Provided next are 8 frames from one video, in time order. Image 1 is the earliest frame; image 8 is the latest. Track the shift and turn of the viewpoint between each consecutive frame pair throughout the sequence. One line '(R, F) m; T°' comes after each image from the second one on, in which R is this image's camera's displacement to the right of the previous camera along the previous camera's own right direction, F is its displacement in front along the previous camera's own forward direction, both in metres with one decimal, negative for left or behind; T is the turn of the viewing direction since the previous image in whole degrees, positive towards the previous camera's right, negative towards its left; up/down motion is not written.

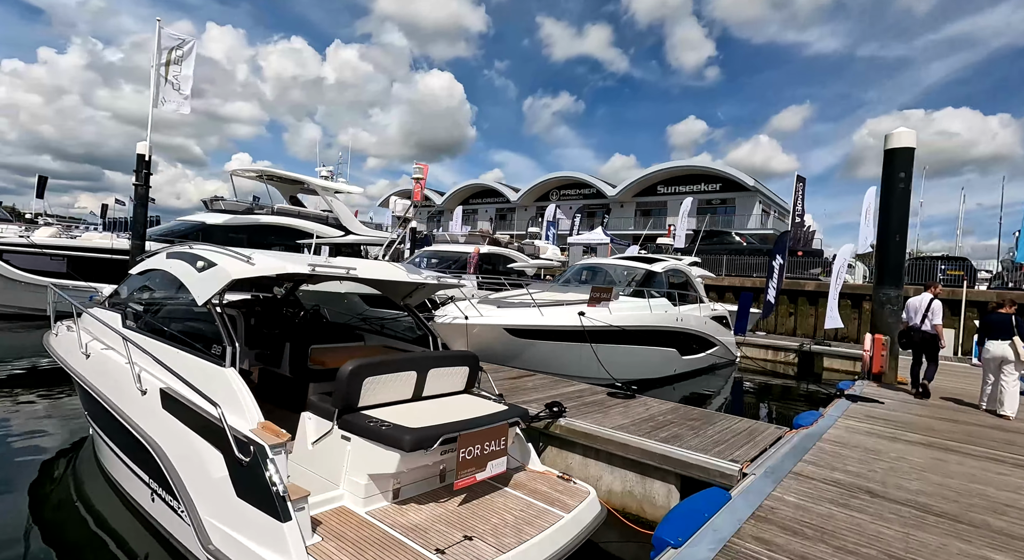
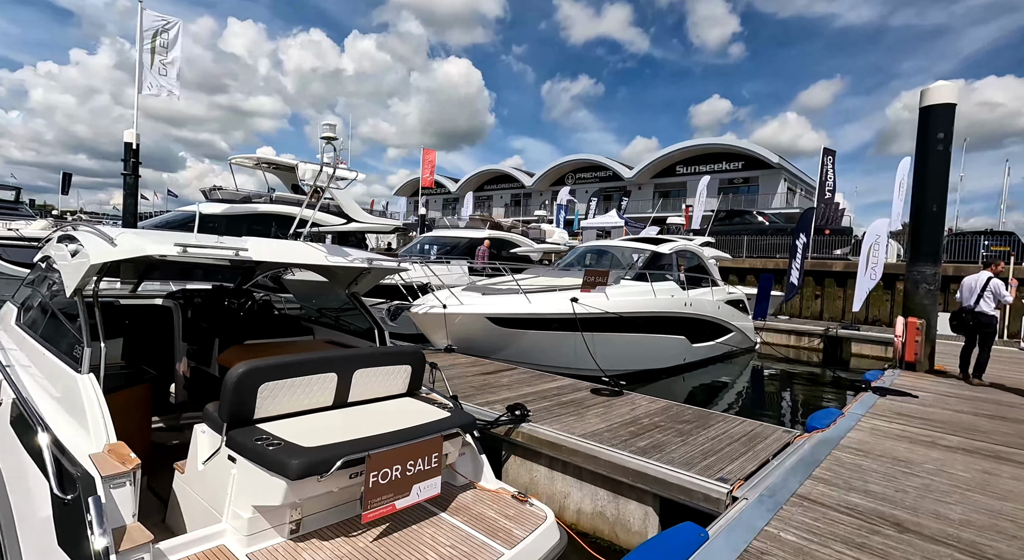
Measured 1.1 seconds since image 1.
(+0.5, +0.6) m; -2°
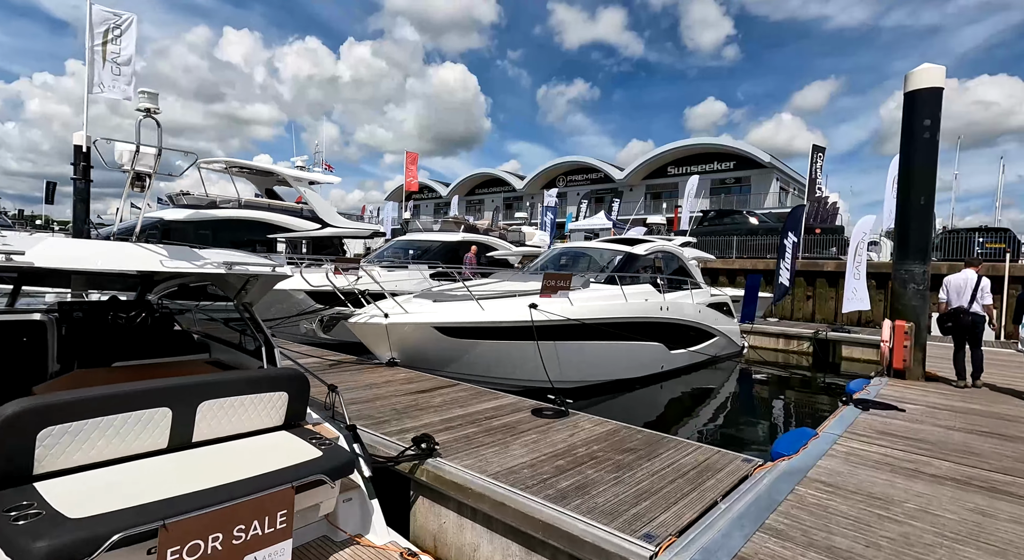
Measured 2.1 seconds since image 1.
(+0.5, +0.6) m; 0°
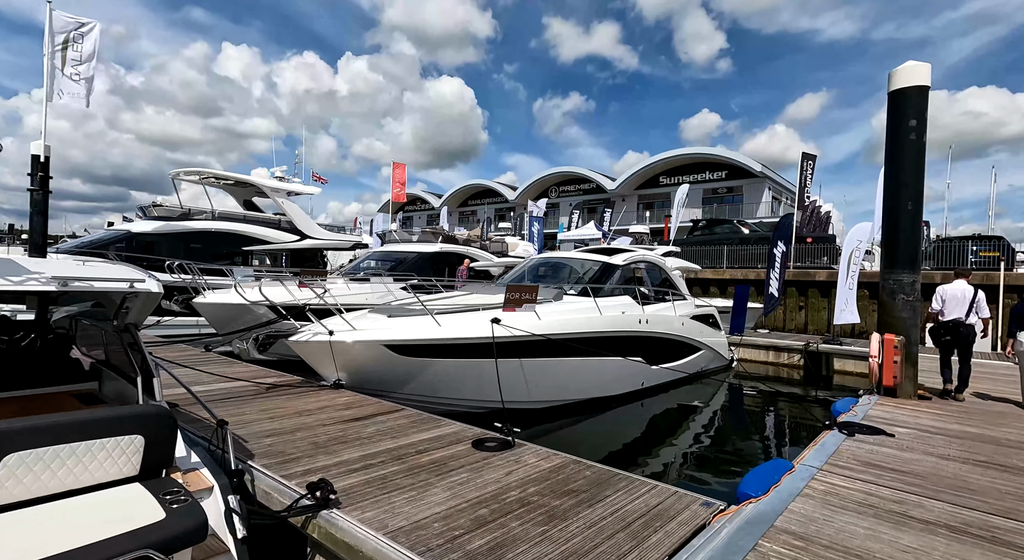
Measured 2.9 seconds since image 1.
(+0.4, +0.4) m; 0°
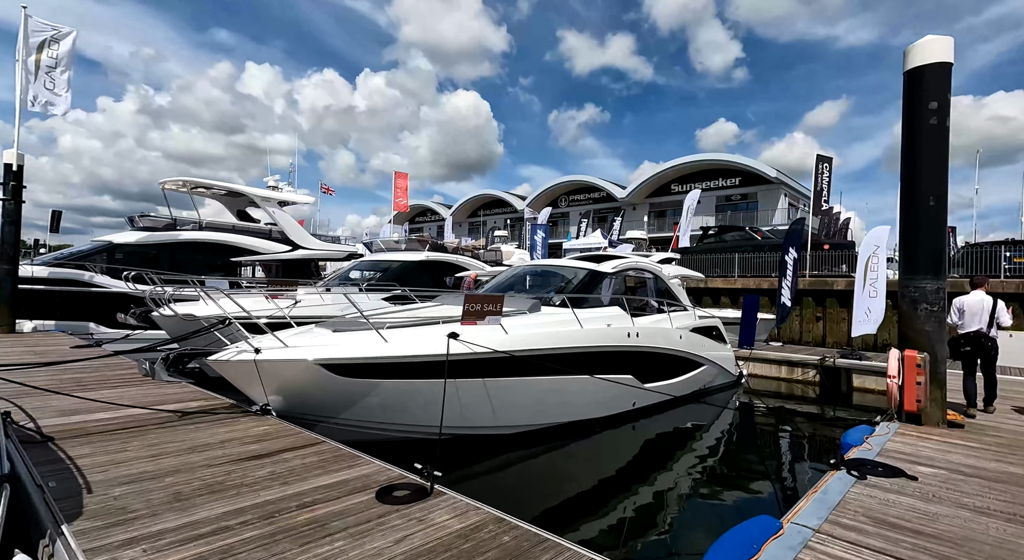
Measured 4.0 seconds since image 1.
(+0.5, +0.7) m; -2°
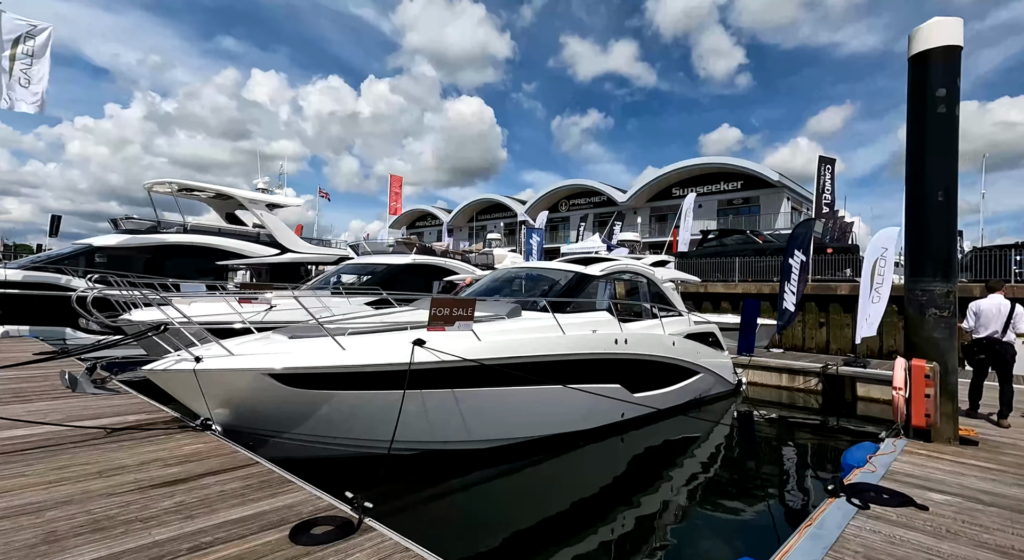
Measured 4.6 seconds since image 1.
(+0.3, +0.4) m; 0°
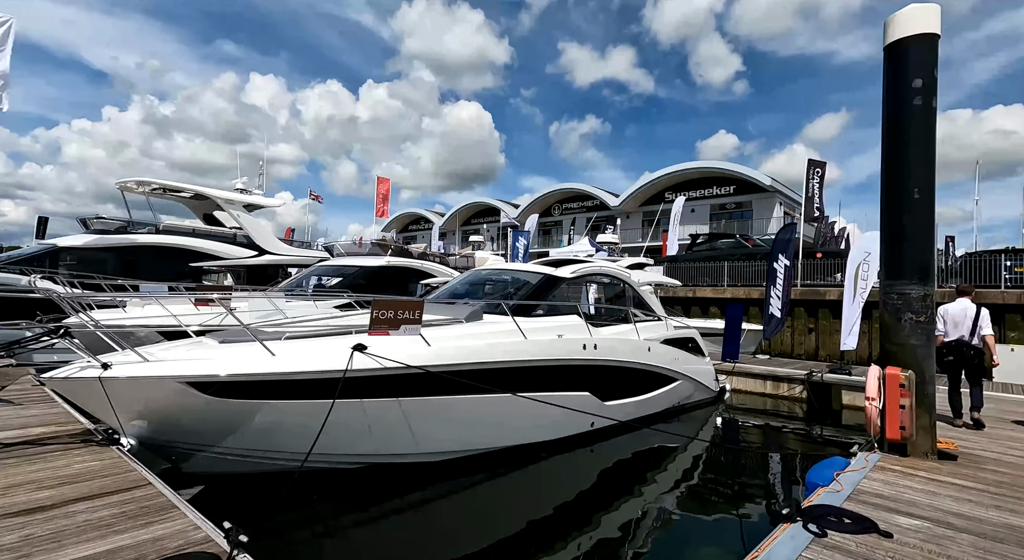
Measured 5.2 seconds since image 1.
(+0.4, +0.3) m; 0°
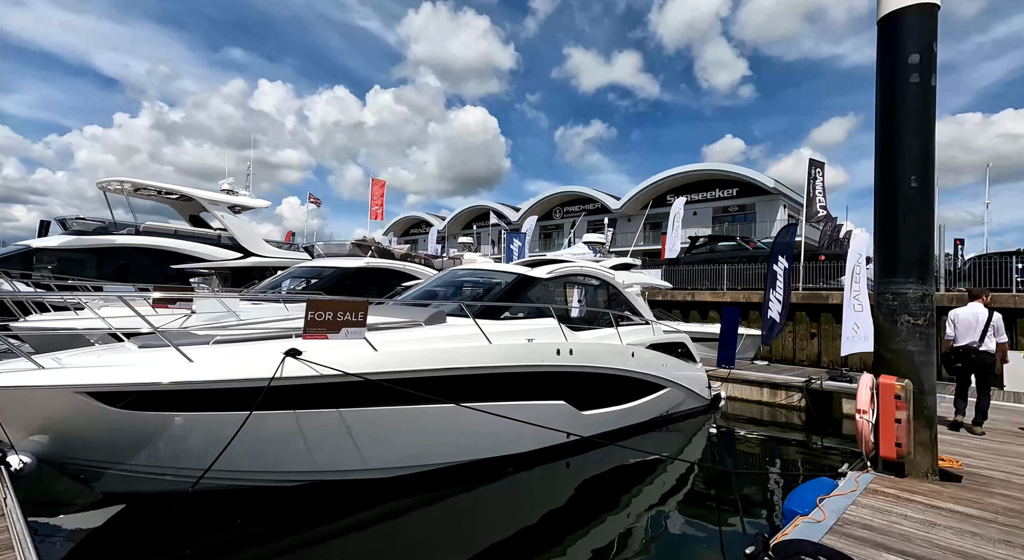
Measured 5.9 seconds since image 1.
(+0.4, +0.4) m; -1°
